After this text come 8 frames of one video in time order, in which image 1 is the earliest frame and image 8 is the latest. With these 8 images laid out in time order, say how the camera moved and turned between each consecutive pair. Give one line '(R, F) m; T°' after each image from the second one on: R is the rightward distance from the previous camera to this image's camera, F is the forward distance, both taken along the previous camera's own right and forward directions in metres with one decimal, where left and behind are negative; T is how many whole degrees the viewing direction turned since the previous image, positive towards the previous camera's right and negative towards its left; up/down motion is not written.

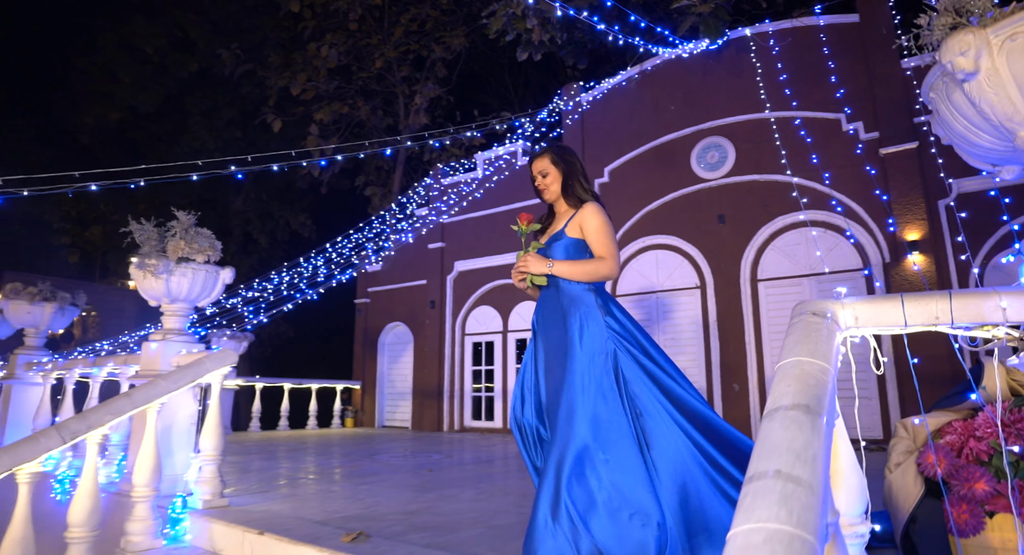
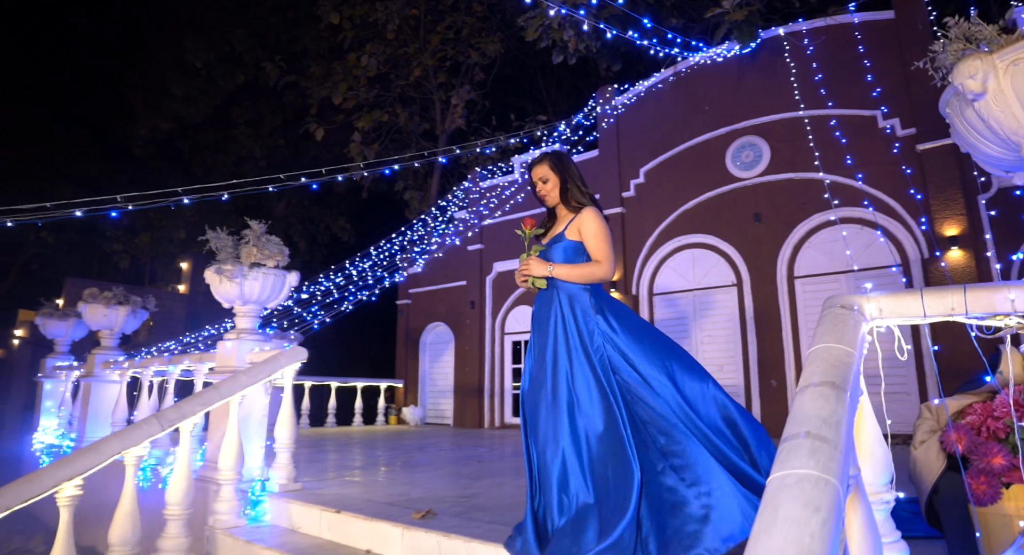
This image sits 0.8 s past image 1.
(-0.1, -0.2) m; -3°
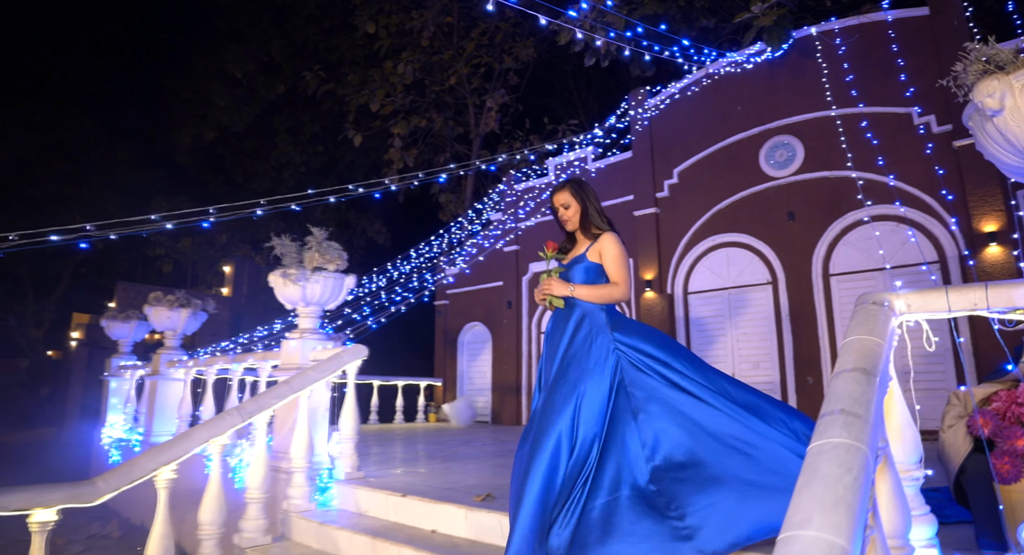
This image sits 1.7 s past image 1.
(-0.1, -0.2) m; -3°
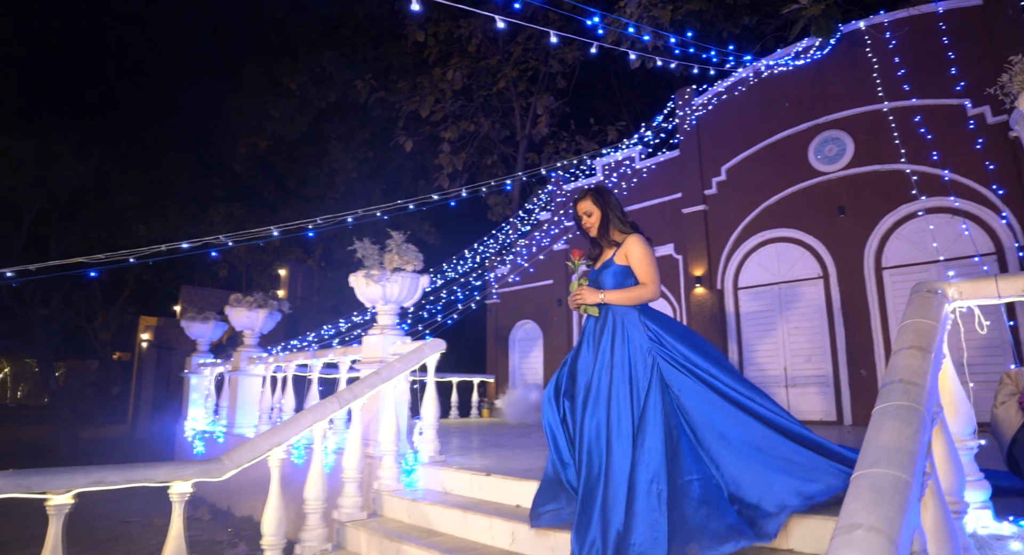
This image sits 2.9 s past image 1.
(-0.2, -0.3) m; -4°
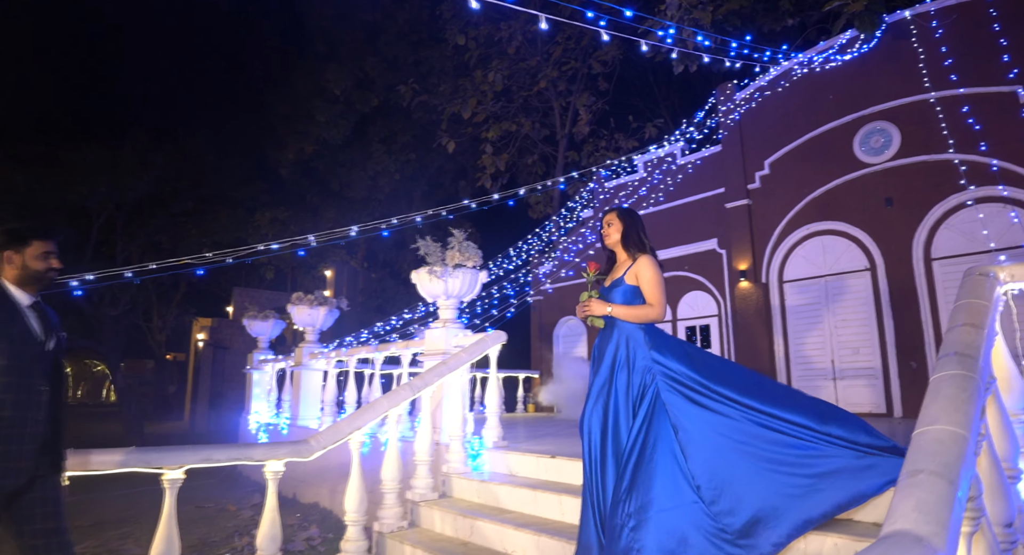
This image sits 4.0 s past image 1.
(-0.2, -0.3) m; -3°
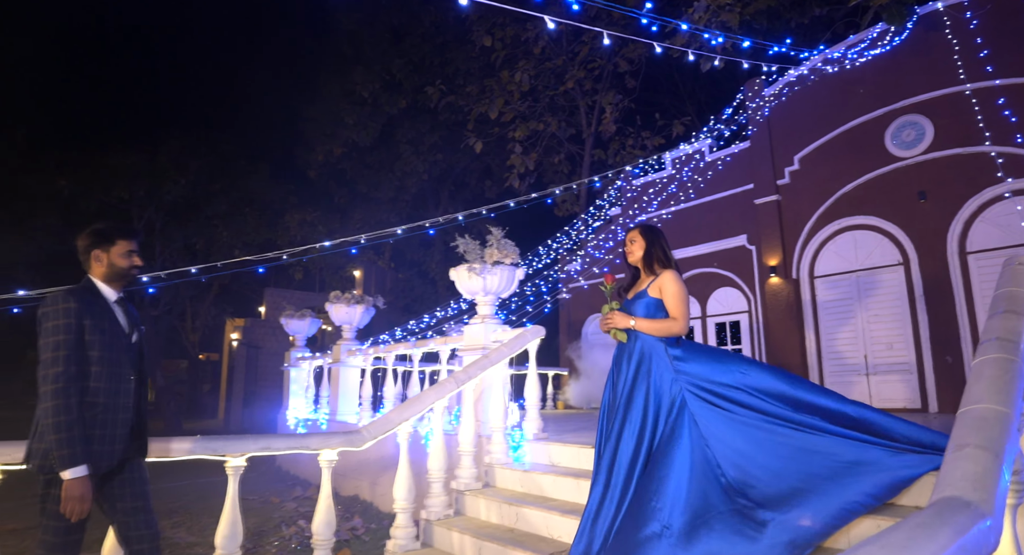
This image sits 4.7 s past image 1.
(-0.2, -0.2) m; -2°
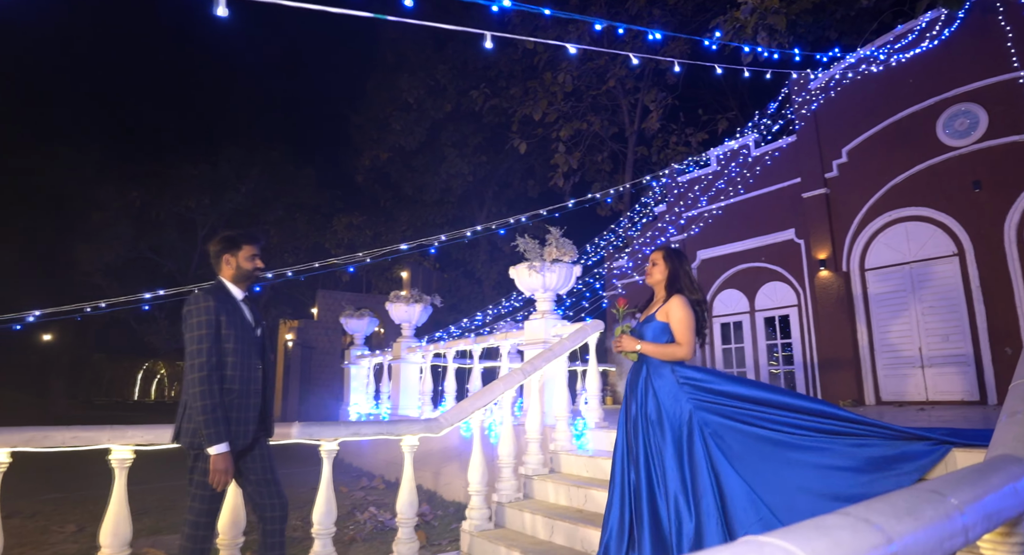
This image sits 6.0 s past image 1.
(-0.2, -0.3) m; -4°
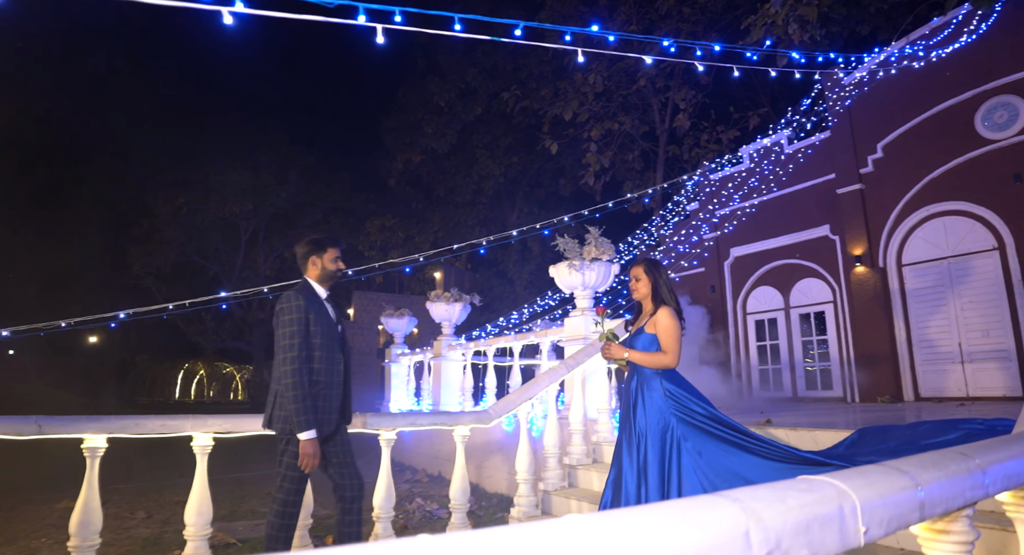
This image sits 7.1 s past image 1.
(-0.2, -0.3) m; -3°
